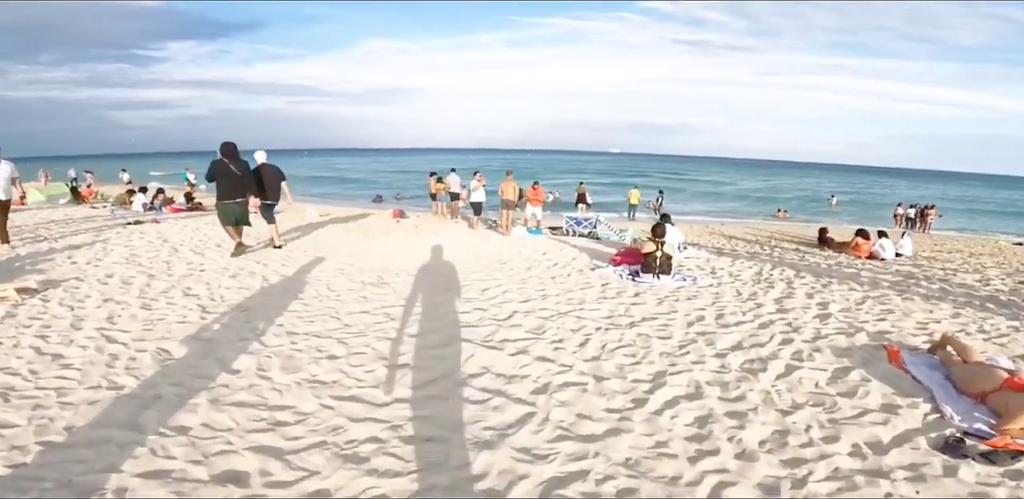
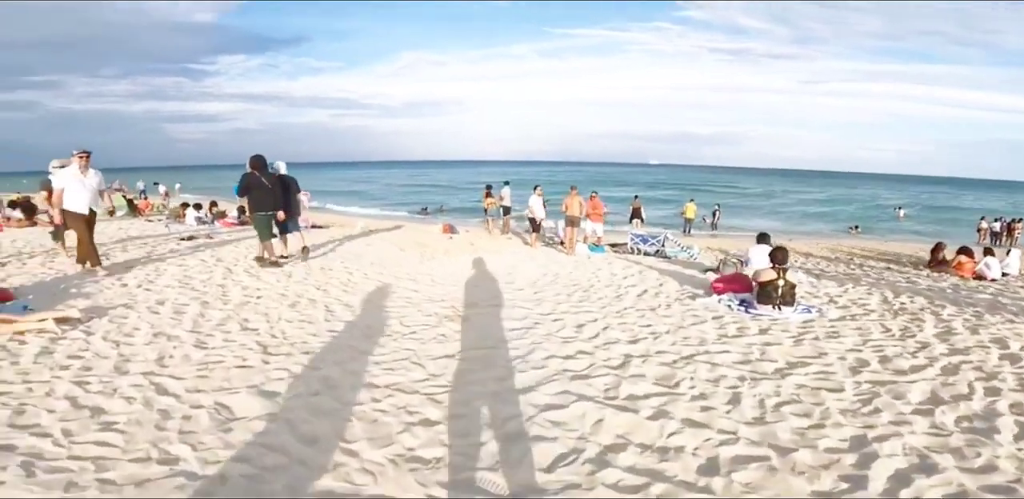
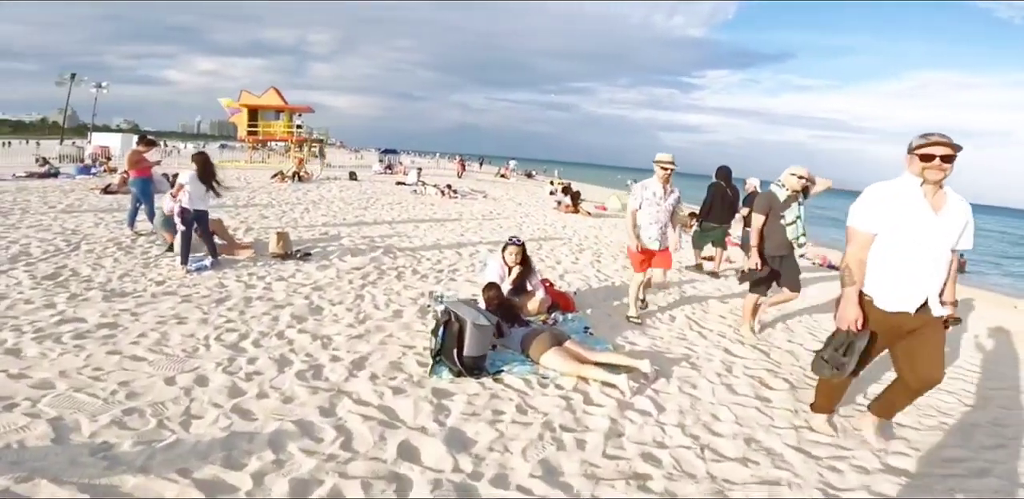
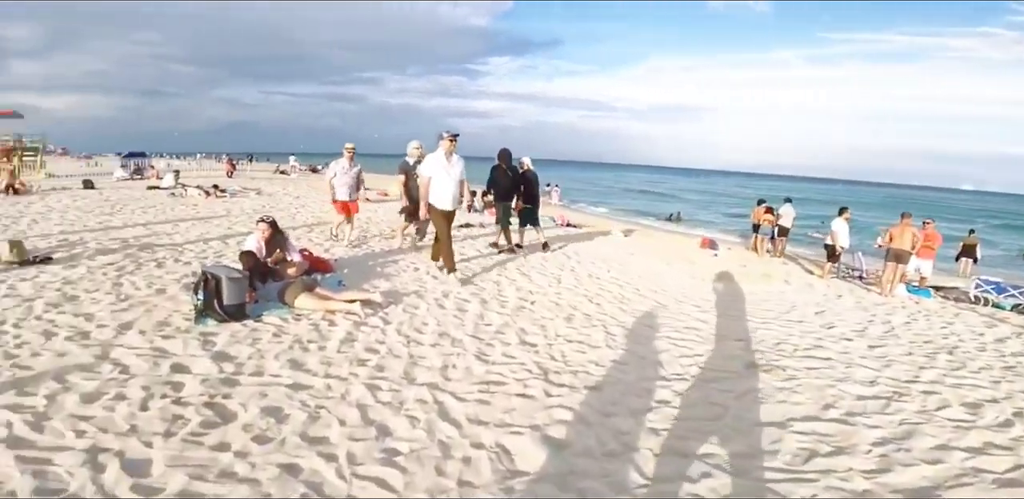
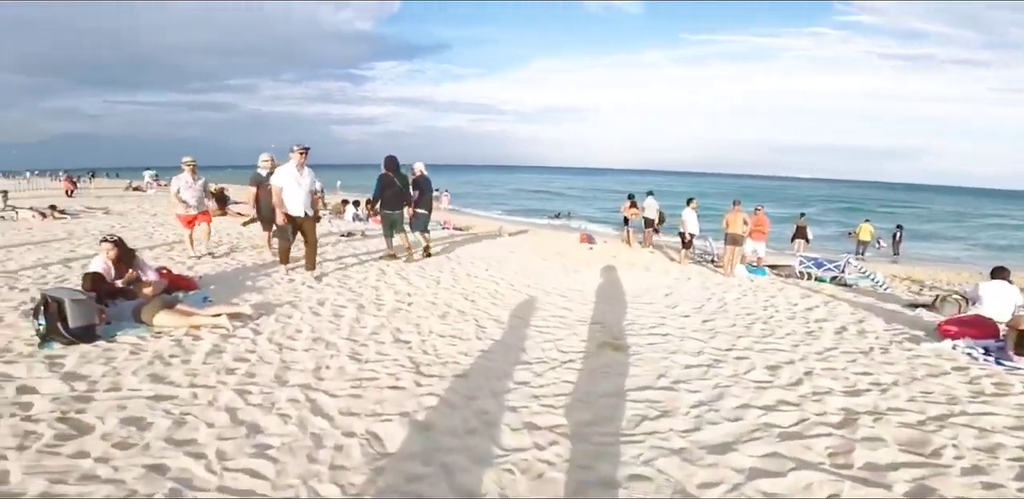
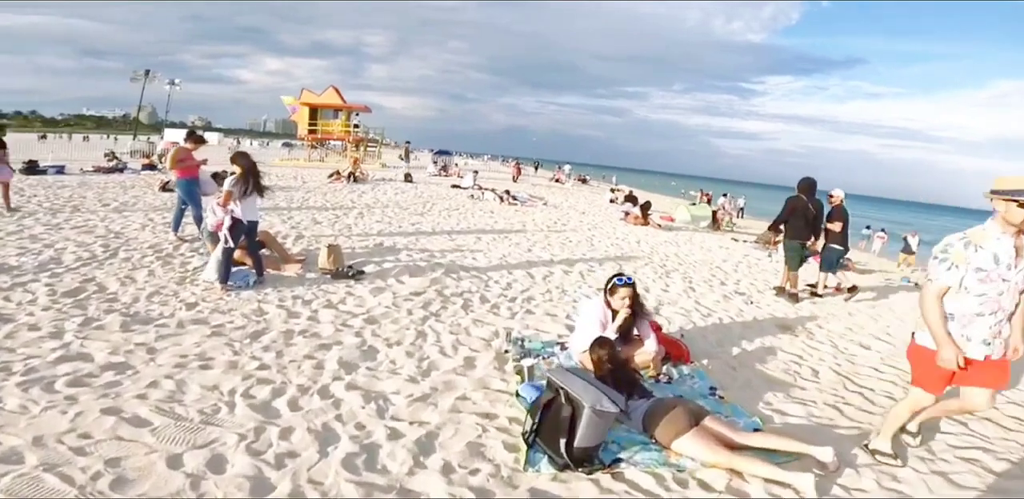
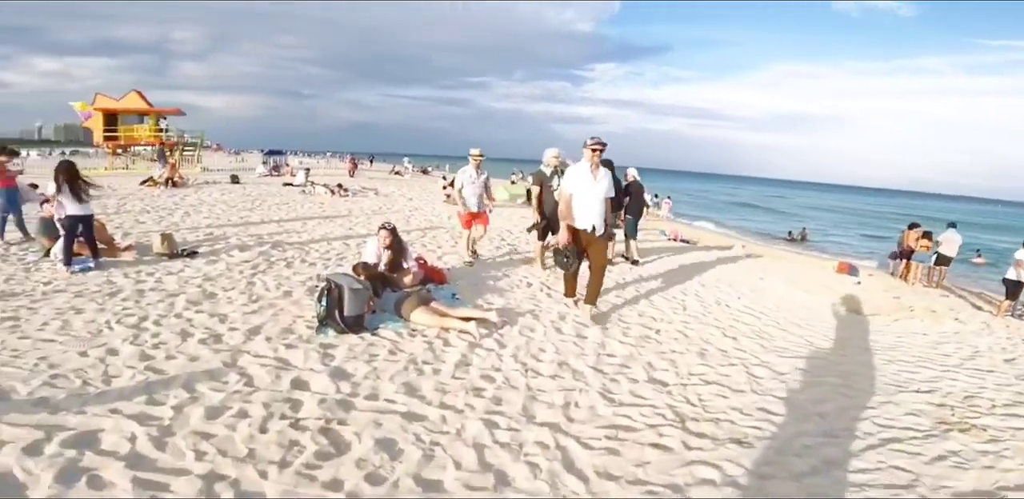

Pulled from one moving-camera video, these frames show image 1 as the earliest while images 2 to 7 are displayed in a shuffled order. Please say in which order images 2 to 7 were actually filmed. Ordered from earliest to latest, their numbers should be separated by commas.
2, 5, 4, 7, 3, 6
